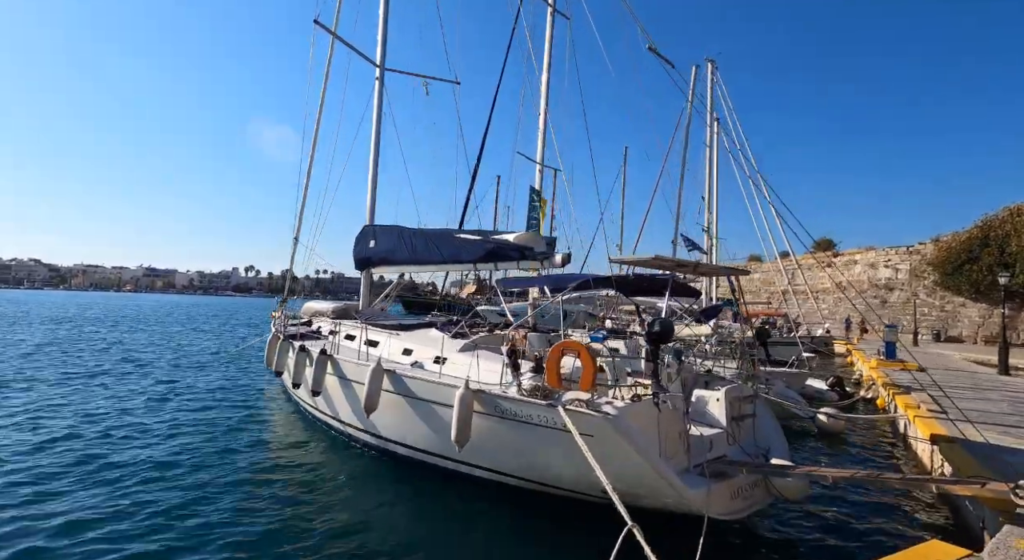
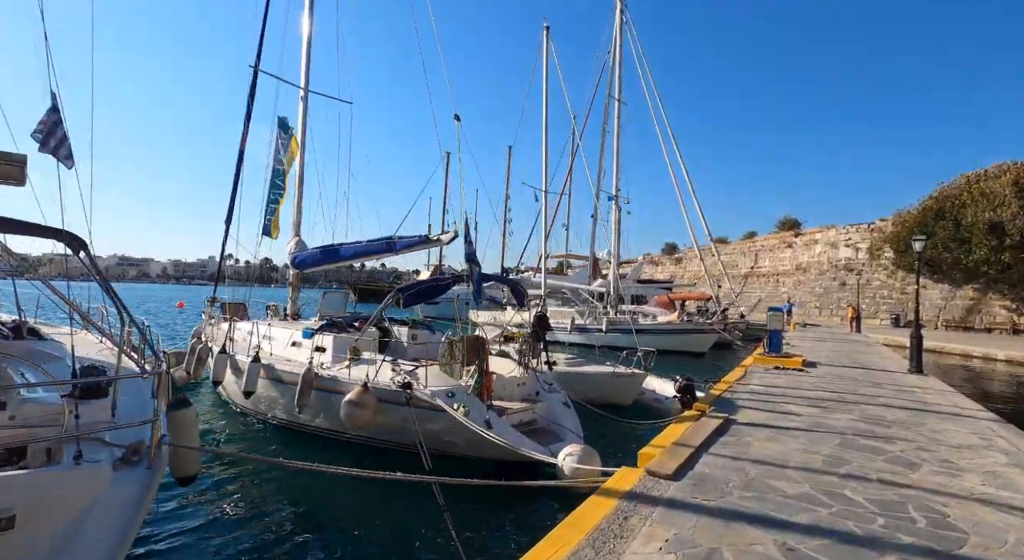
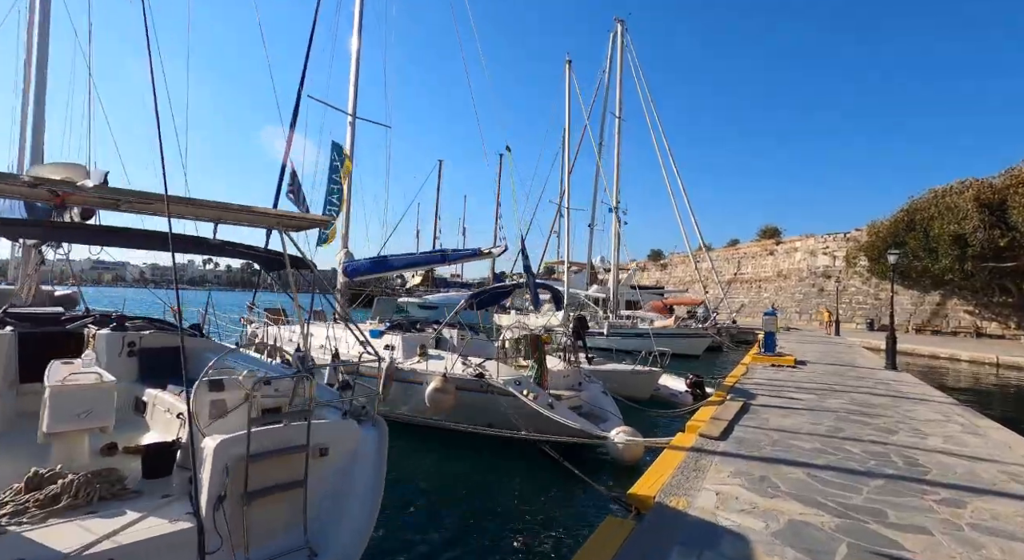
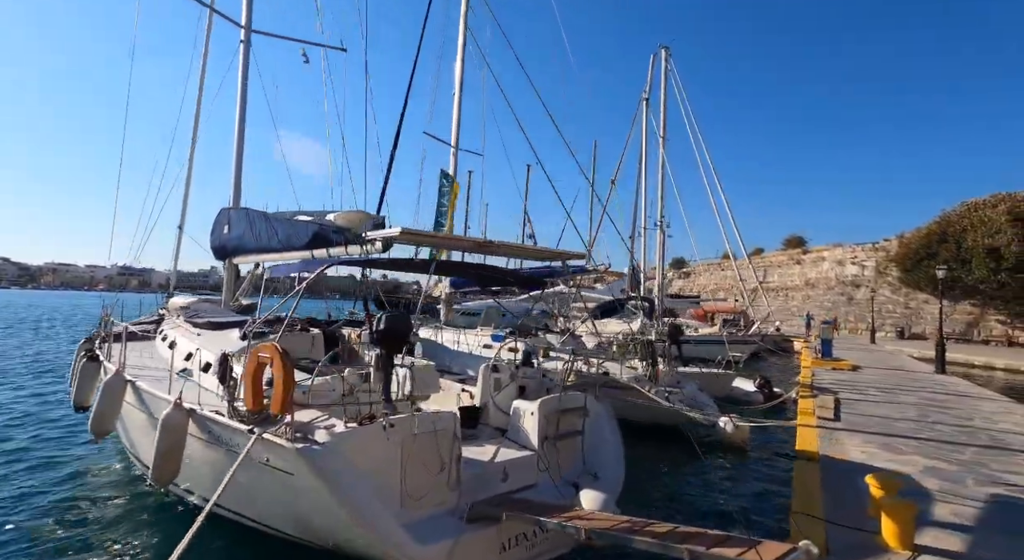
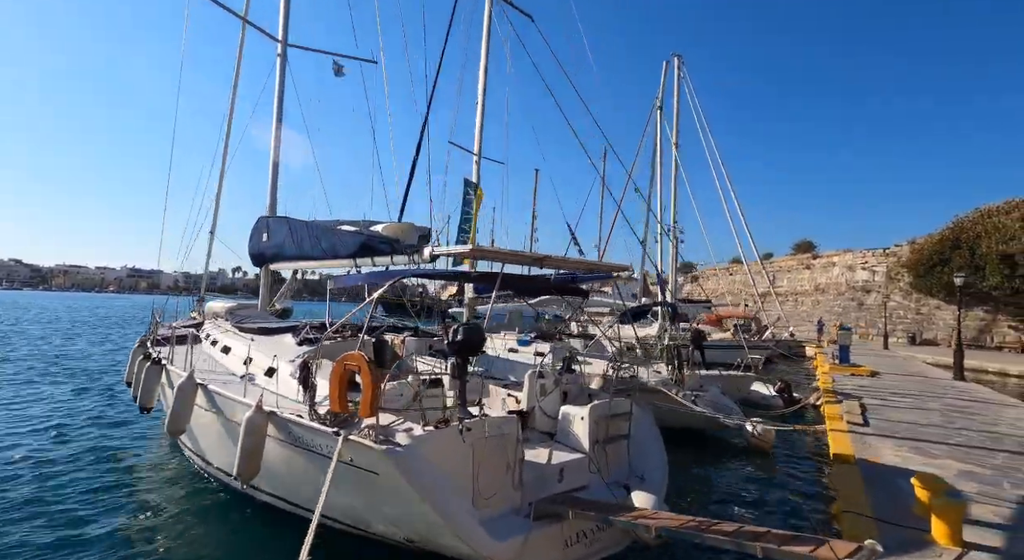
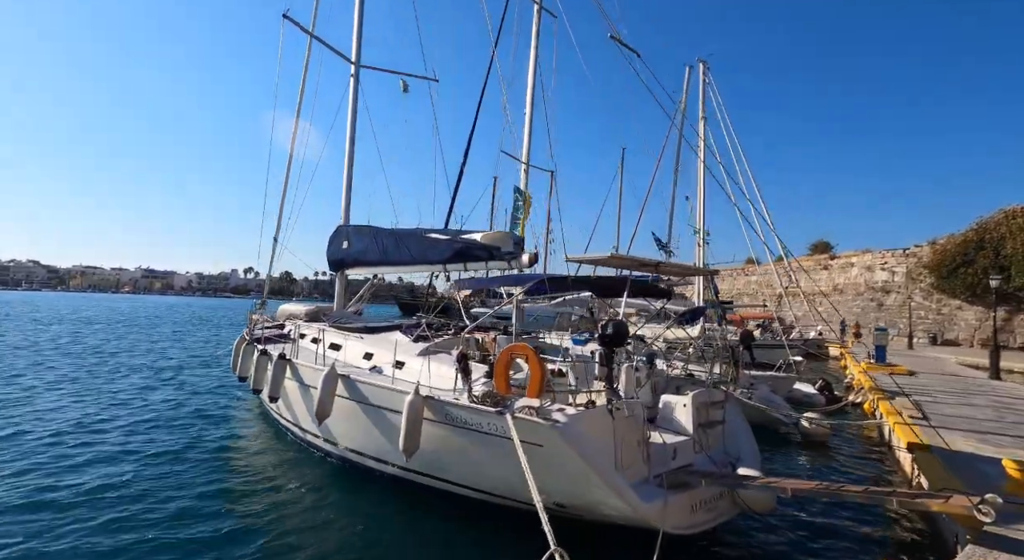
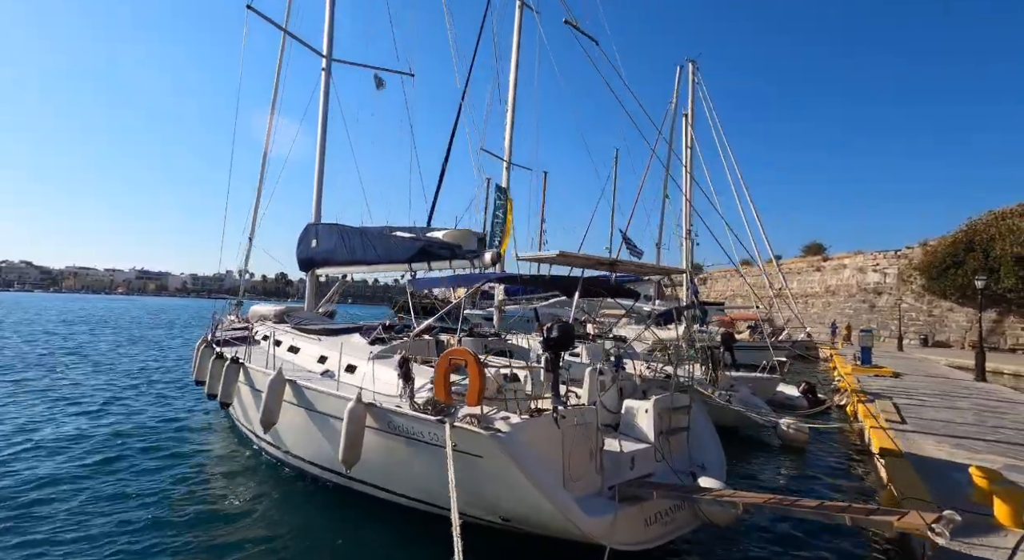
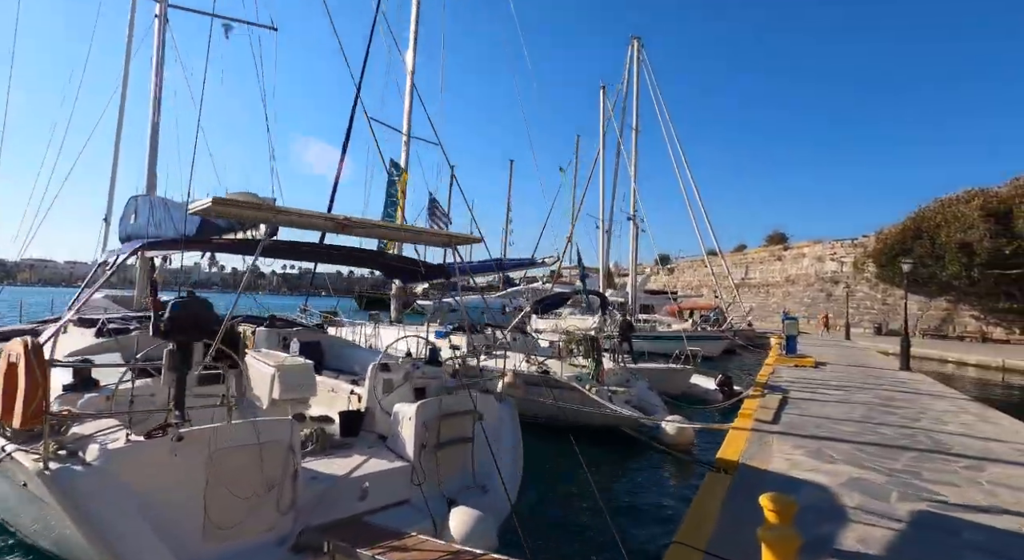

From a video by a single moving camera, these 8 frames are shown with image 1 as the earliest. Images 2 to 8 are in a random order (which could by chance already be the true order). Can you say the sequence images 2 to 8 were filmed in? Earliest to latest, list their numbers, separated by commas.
6, 7, 5, 4, 8, 3, 2
